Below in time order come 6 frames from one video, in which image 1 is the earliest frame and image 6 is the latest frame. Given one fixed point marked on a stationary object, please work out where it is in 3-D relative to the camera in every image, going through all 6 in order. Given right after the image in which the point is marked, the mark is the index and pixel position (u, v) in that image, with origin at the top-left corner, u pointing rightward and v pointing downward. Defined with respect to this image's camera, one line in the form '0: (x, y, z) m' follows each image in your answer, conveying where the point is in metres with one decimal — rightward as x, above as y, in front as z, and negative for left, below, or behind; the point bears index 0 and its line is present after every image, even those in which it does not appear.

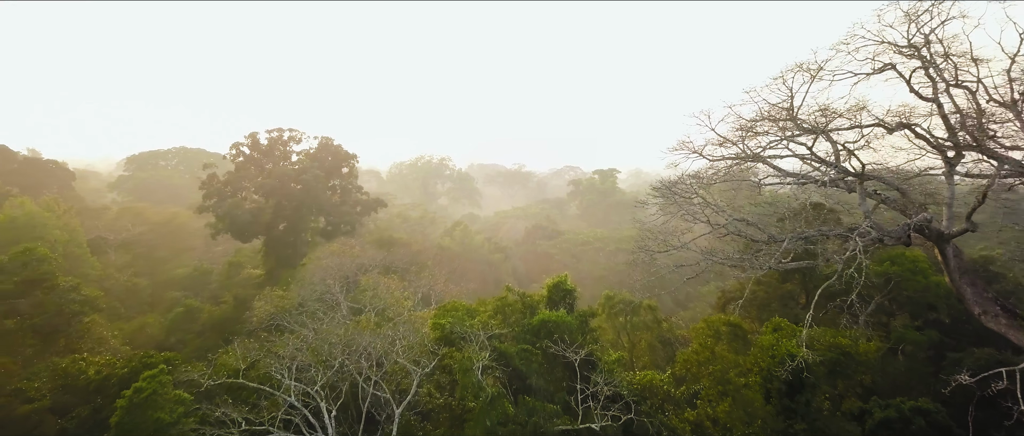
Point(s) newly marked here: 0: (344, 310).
0: (-4.5, -2.5, +10.6) m
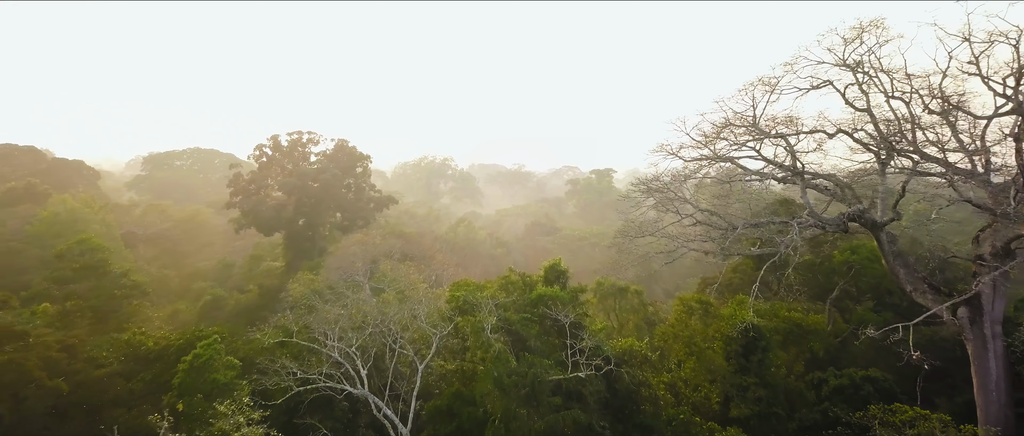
0: (-4.4, -2.2, +12.3) m
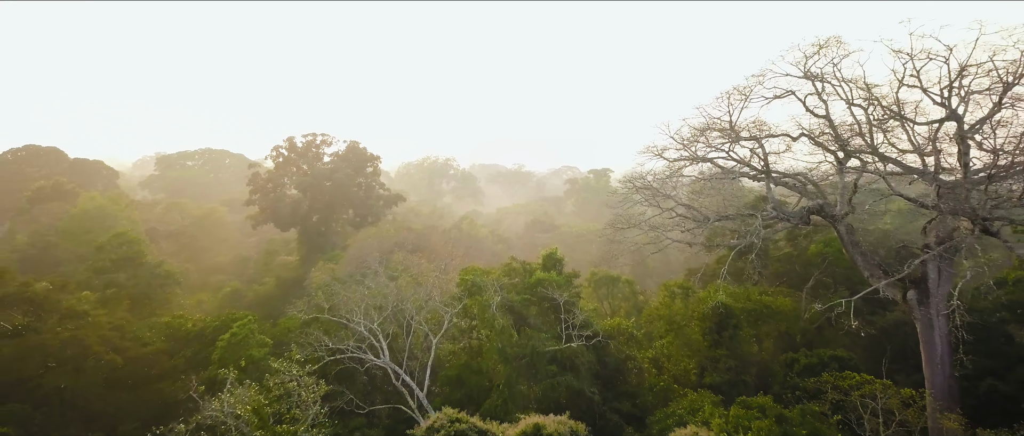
0: (-4.4, -2.0, +13.7) m
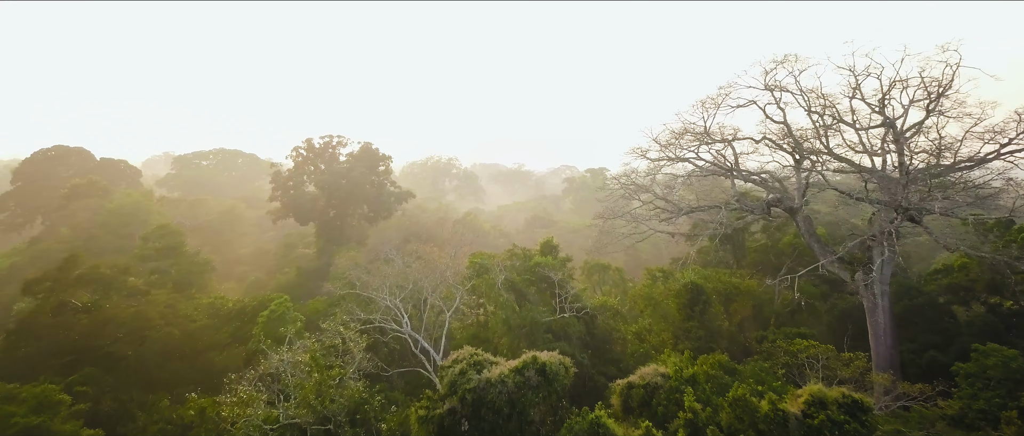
0: (-4.3, -1.8, +15.6) m
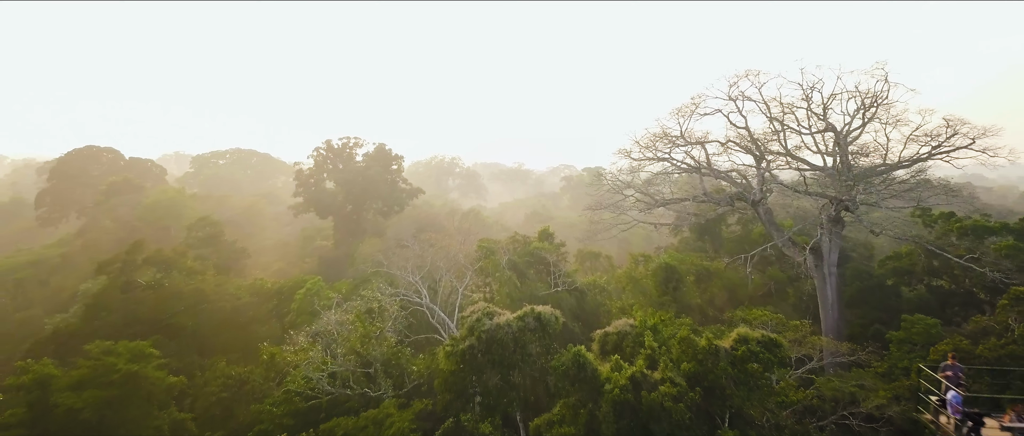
0: (-4.2, -1.4, +17.9) m
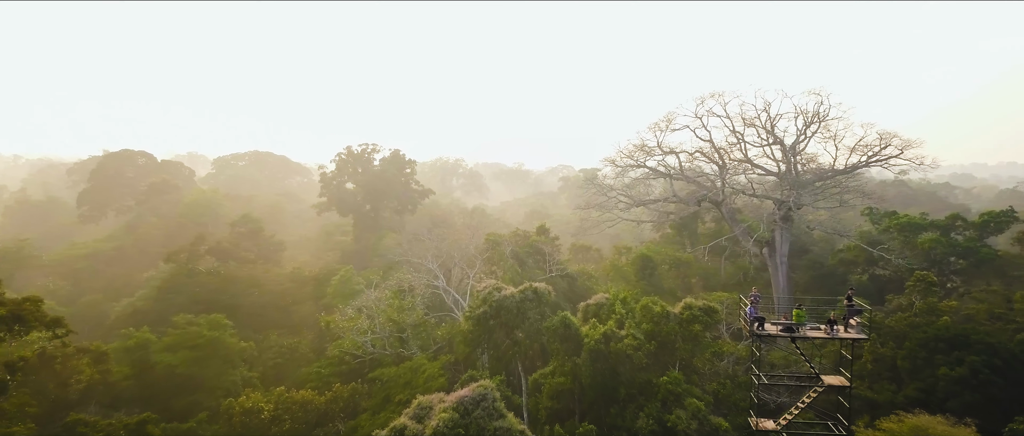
0: (-4.1, -1.3, +21.0) m
